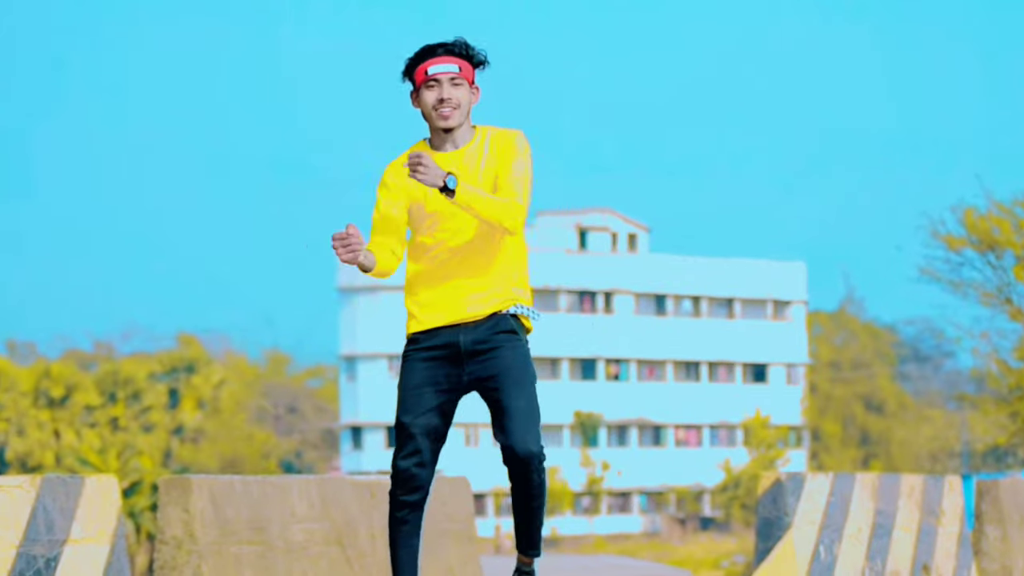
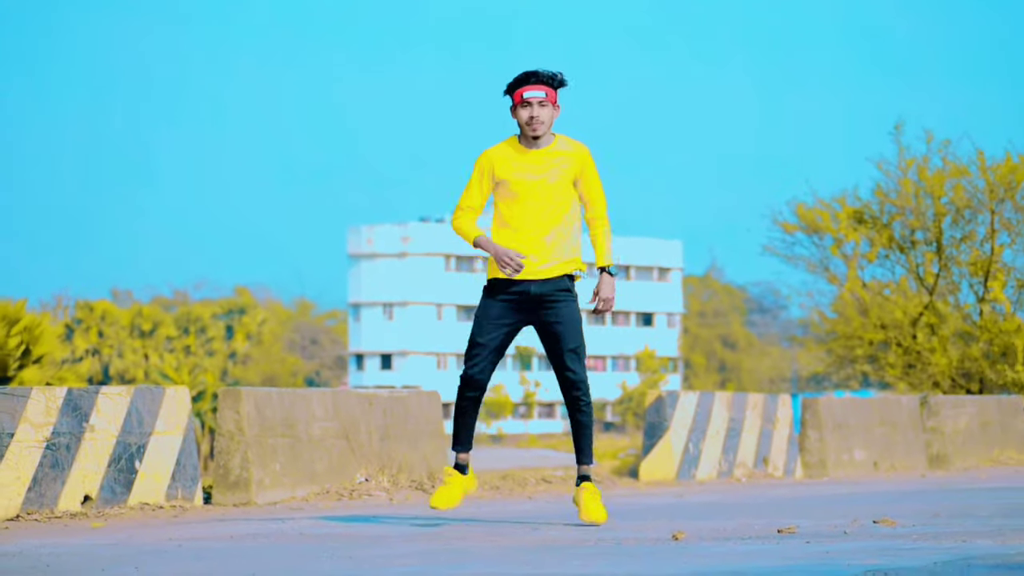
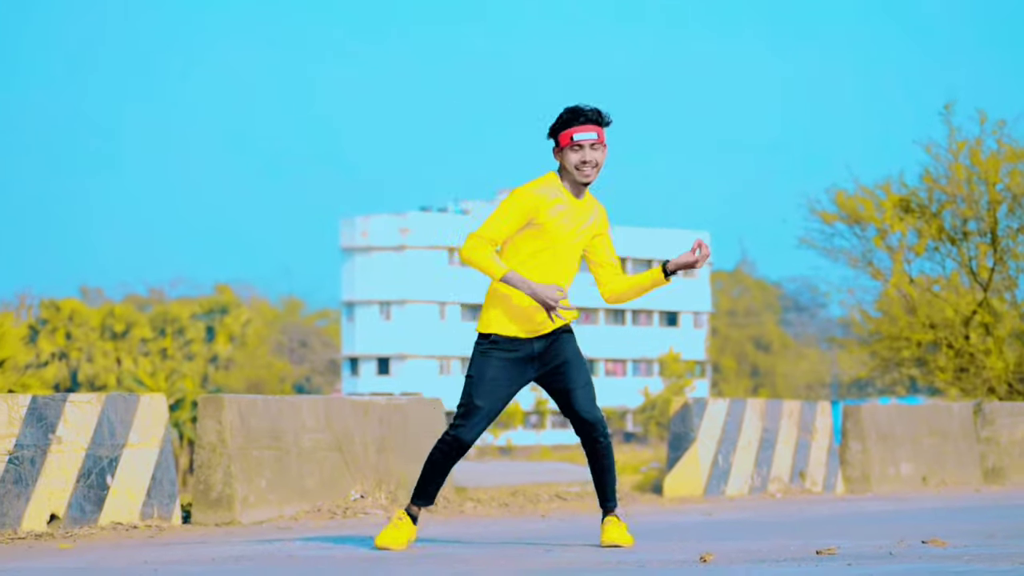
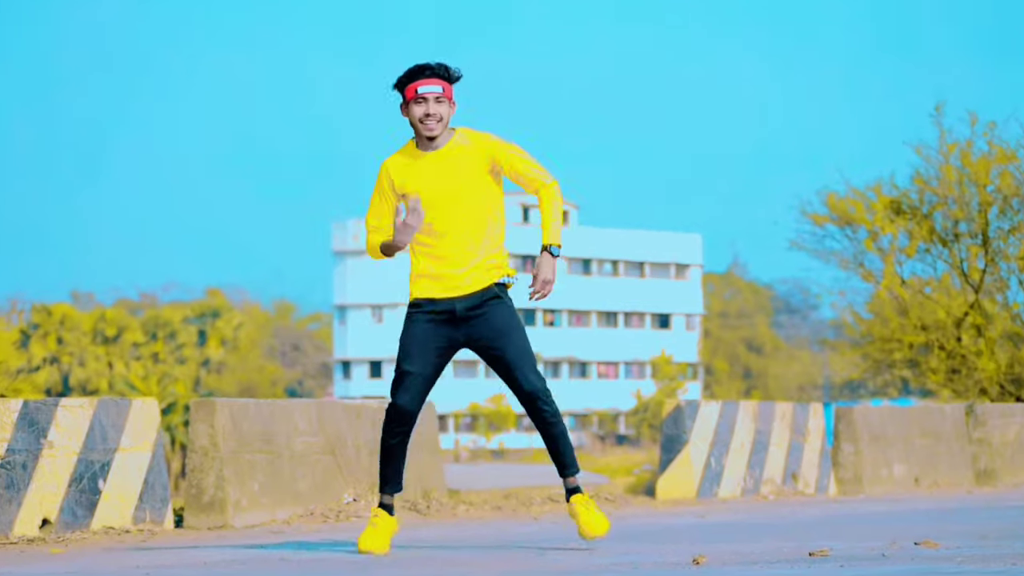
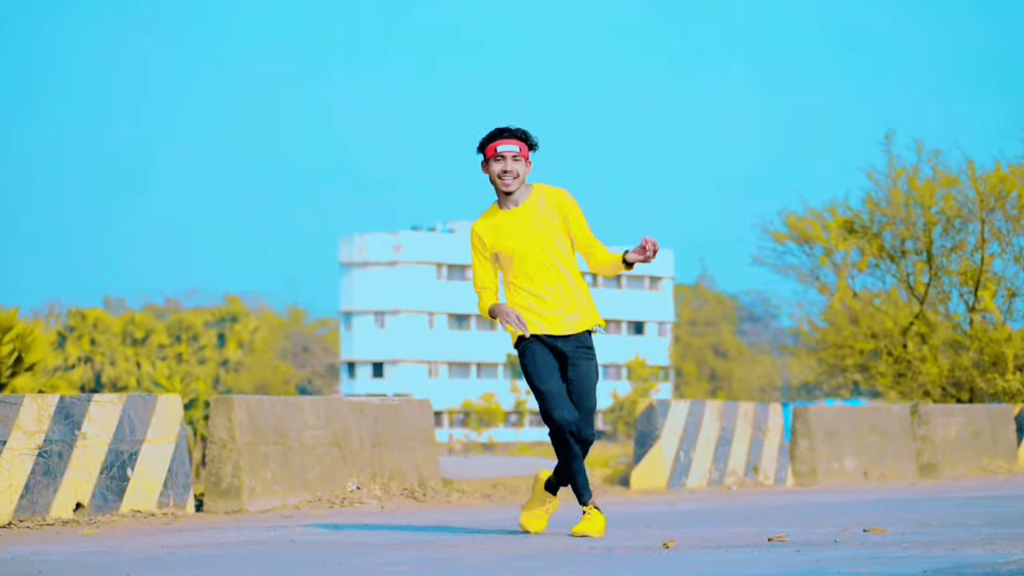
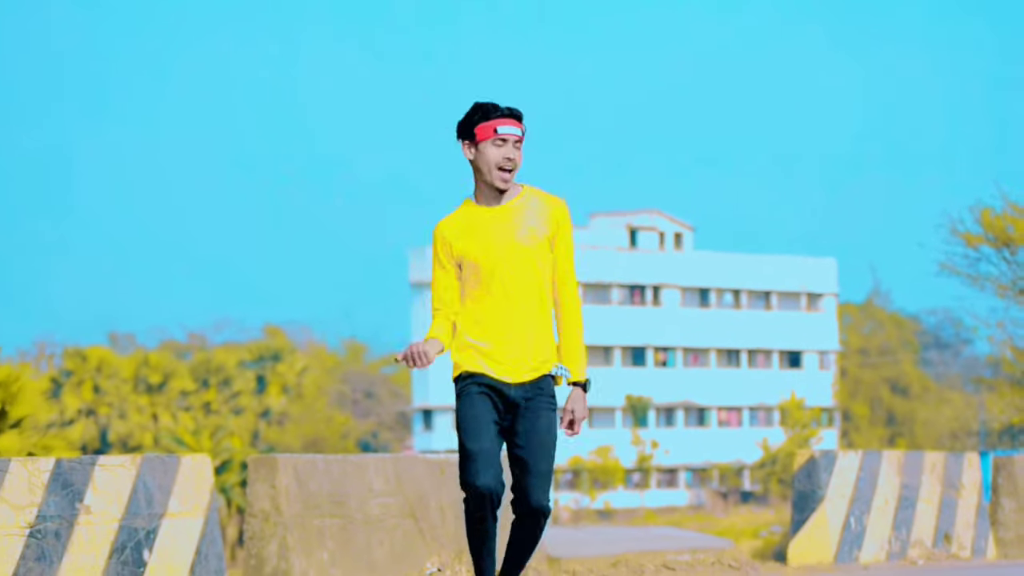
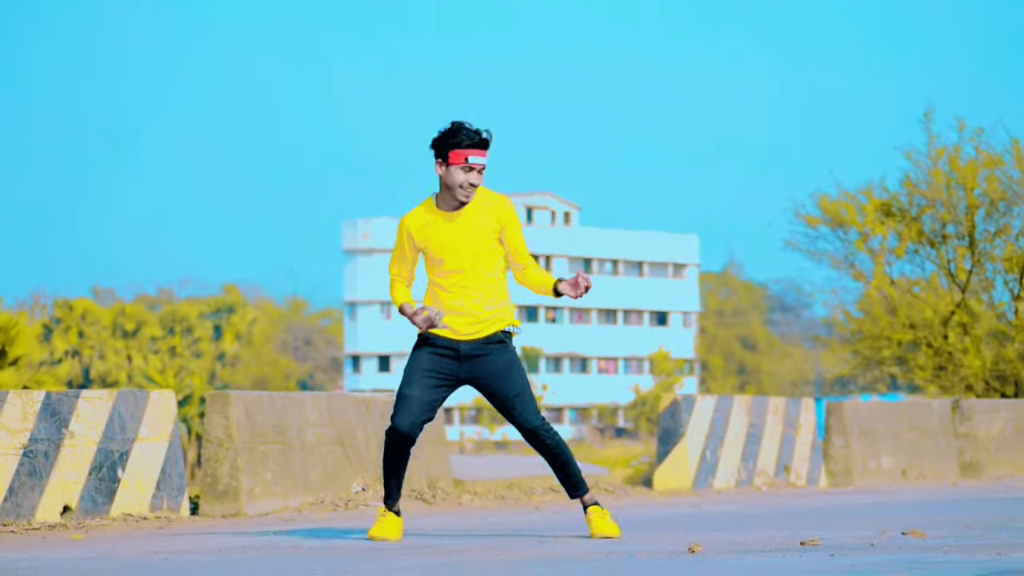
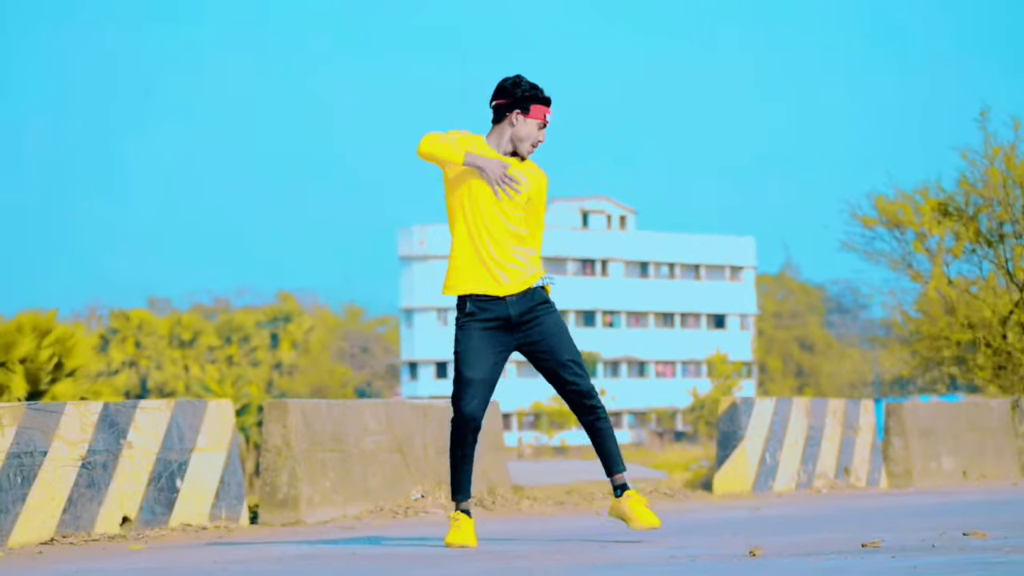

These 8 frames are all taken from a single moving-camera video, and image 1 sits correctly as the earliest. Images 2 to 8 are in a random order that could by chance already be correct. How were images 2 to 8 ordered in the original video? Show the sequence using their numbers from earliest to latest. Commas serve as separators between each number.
6, 8, 5, 4, 3, 7, 2
